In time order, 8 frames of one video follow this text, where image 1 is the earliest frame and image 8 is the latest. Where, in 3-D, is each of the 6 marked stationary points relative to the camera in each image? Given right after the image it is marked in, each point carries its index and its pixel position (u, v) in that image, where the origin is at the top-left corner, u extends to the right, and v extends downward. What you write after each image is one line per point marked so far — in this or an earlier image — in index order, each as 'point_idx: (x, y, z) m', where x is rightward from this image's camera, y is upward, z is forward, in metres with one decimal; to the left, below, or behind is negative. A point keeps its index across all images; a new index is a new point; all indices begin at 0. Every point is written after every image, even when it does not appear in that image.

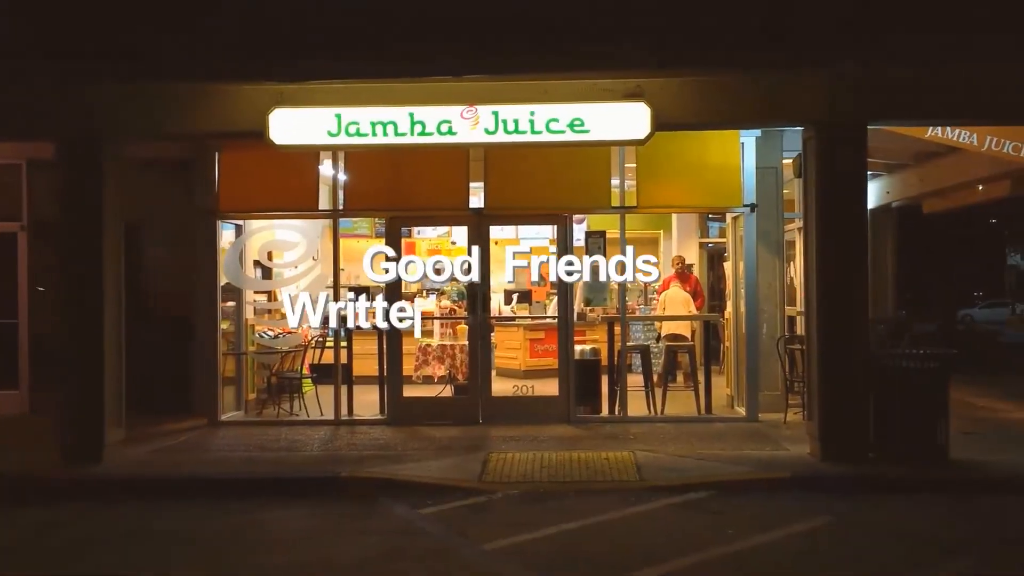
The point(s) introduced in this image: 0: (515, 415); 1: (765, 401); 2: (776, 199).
0: (0.0, -1.3, +10.3) m
1: (+2.7, -1.2, +10.9) m
2: (+2.9, +0.9, +10.8) m
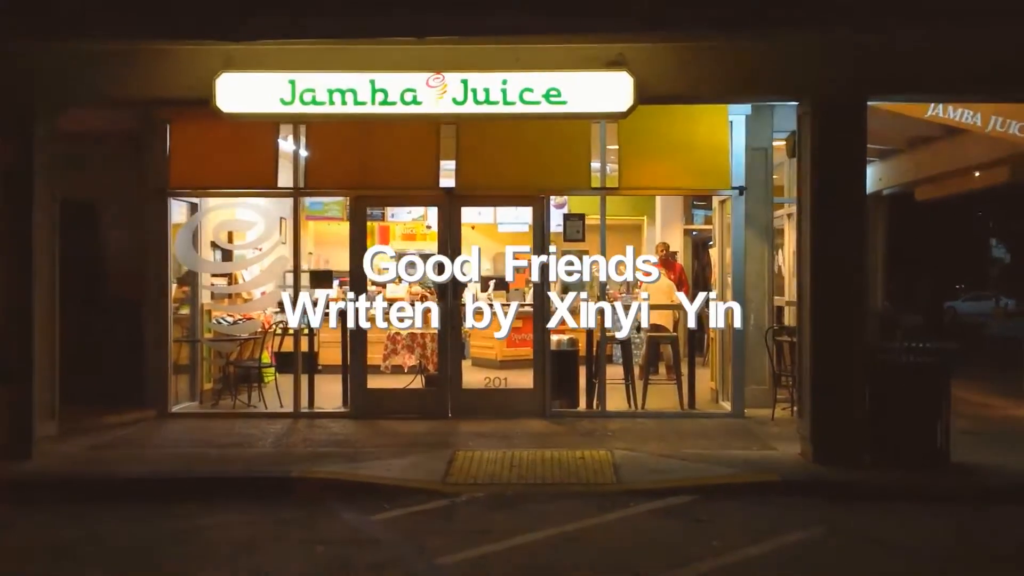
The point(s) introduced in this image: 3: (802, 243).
0: (-0.3, -1.2, +9.7) m
1: (+2.4, -1.1, +10.3) m
2: (+2.6, +1.0, +10.2) m
3: (+2.2, +0.3, +7.6) m
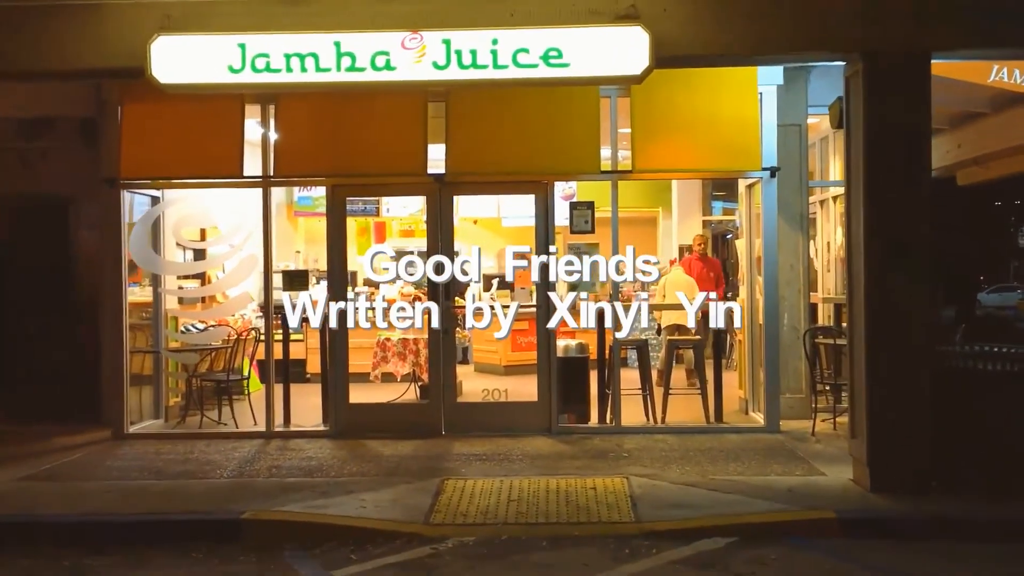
0: (-0.2, -1.2, +8.5) m
1: (+2.5, -1.1, +9.1) m
2: (+2.6, +1.1, +9.0) m
3: (+2.1, +0.4, +6.4) m
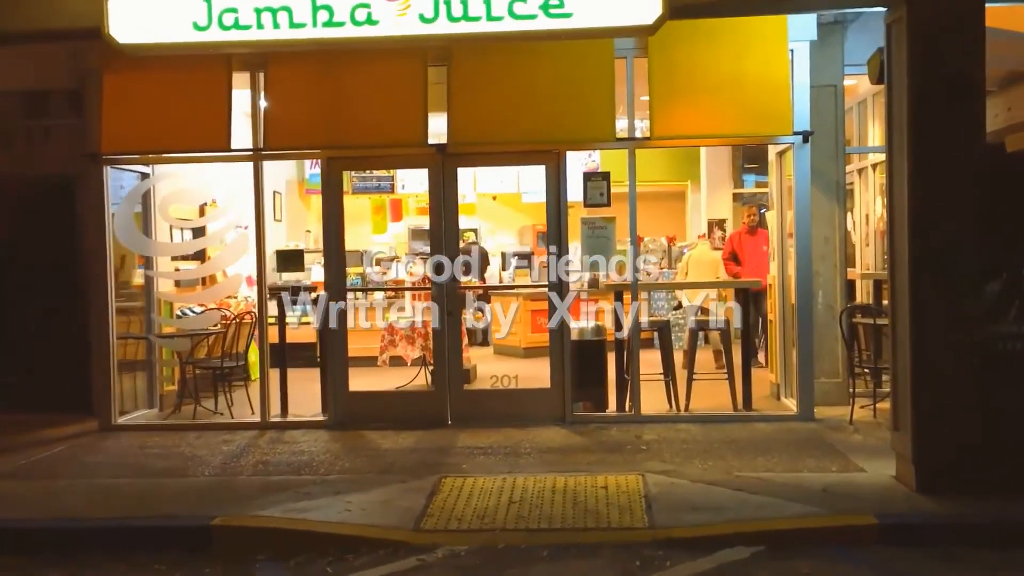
0: (-0.2, -1.0, +7.9) m
1: (+2.6, -0.9, +8.4) m
2: (+2.7, +1.3, +8.3) m
3: (+2.1, +0.5, +5.6) m
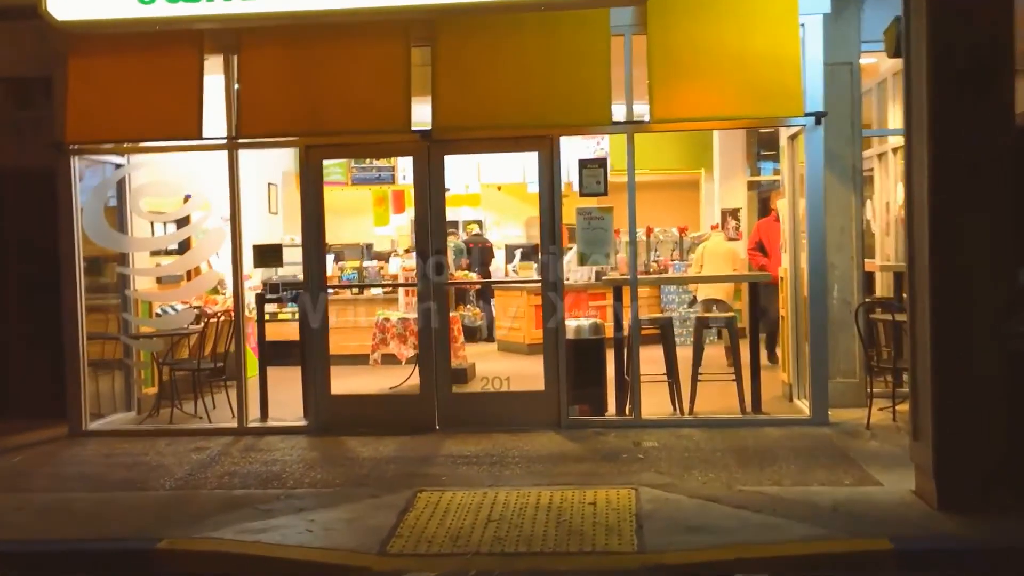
0: (-0.2, -1.0, +7.5) m
1: (+2.5, -0.8, +7.8) m
2: (+2.6, +1.3, +7.7) m
3: (+2.0, +0.5, +5.1) m
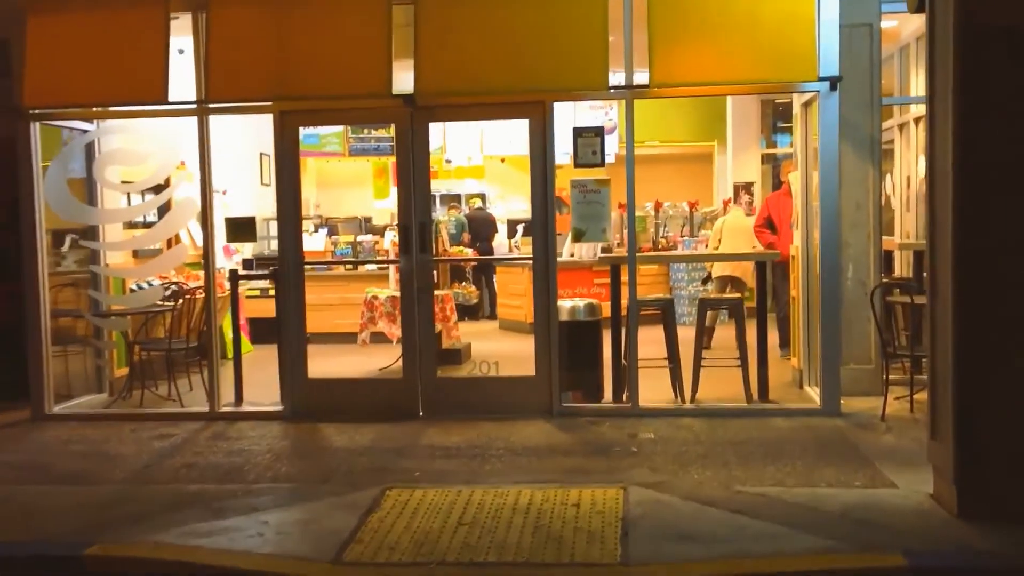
0: (-0.3, -0.8, +7.0) m
1: (+2.5, -0.7, +7.3) m
2: (+2.5, +1.5, +7.1) m
3: (+1.9, +0.6, +4.5) m
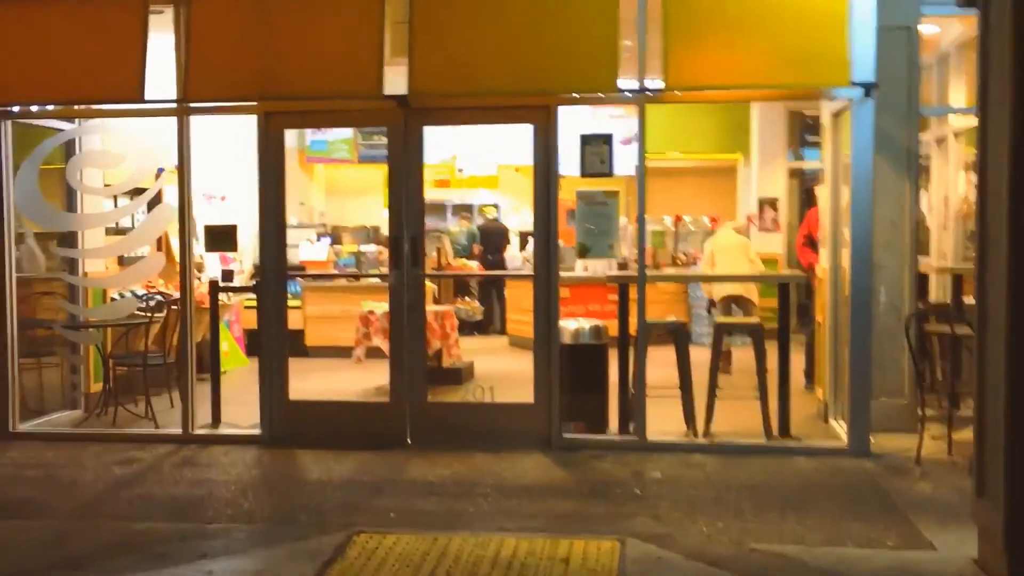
0: (-0.3, -0.9, +6.4) m
1: (+2.4, -0.8, +6.7) m
2: (+2.6, +1.3, +6.5) m
3: (+1.9, +0.5, +3.9) m
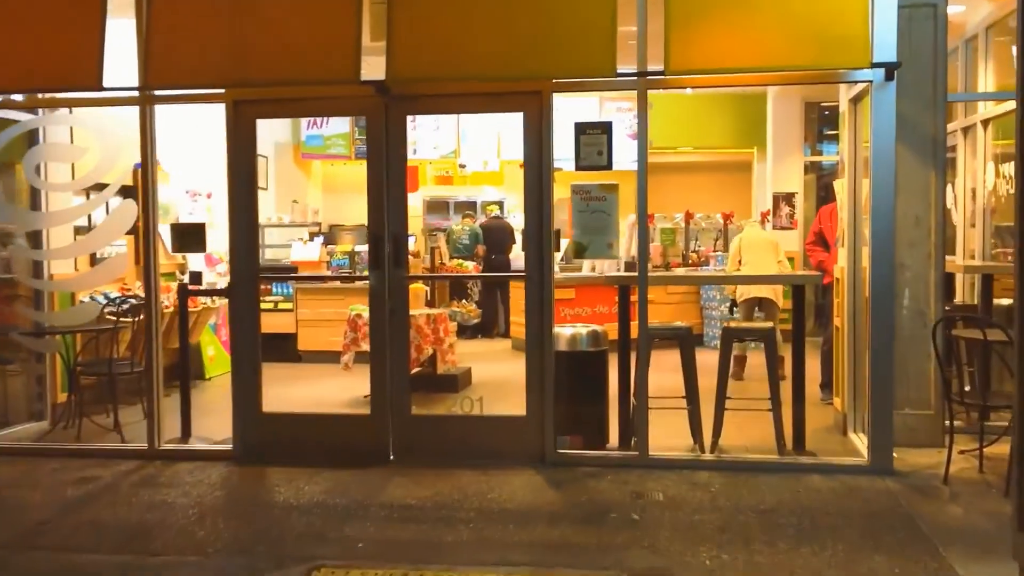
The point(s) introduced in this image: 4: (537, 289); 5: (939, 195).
0: (-0.4, -1.0, +5.9) m
1: (+2.4, -0.8, +6.1) m
2: (+2.5, +1.3, +5.9) m
3: (+1.8, +0.5, +3.4) m
4: (+0.2, 0.0, +5.8) m
5: (+2.5, +0.6, +6.0) m
